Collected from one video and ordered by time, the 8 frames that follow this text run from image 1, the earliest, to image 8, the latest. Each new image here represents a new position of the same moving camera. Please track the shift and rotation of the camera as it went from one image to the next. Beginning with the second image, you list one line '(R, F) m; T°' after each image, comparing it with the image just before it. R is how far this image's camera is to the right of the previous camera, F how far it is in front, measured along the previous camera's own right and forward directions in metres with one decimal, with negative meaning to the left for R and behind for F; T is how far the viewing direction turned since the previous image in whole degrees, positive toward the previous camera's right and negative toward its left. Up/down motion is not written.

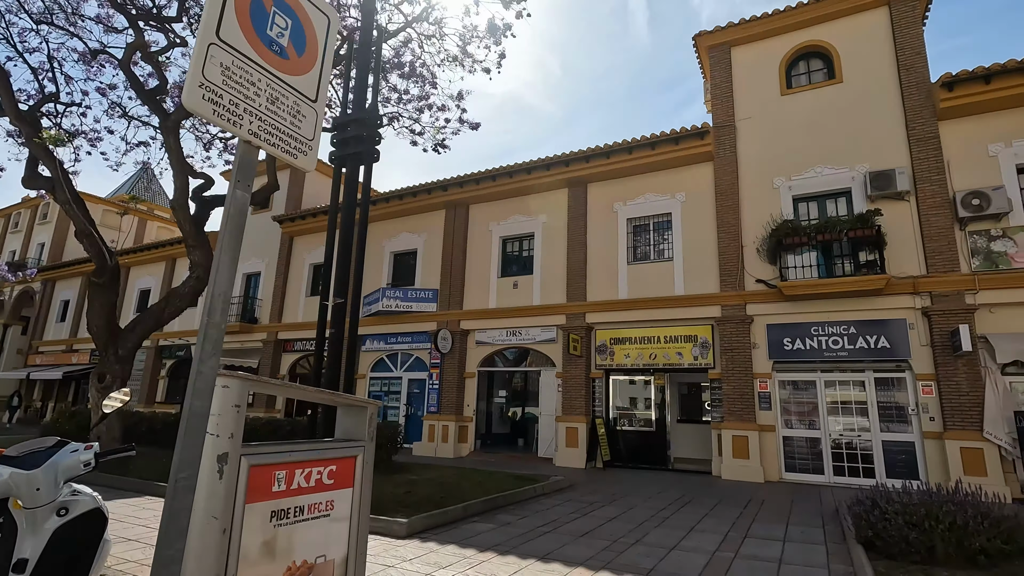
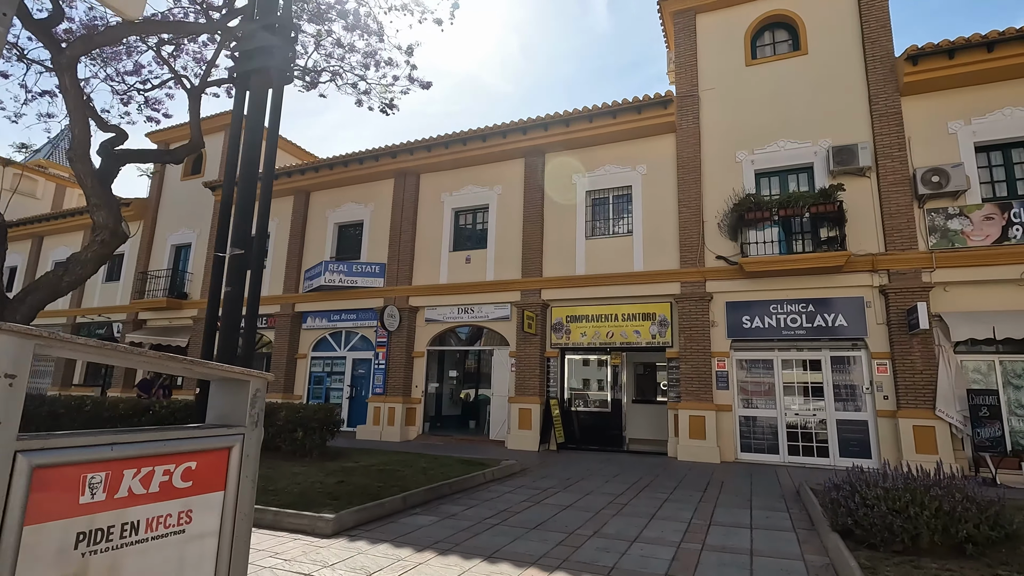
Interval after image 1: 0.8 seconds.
(+0.1, +0.8) m; +5°
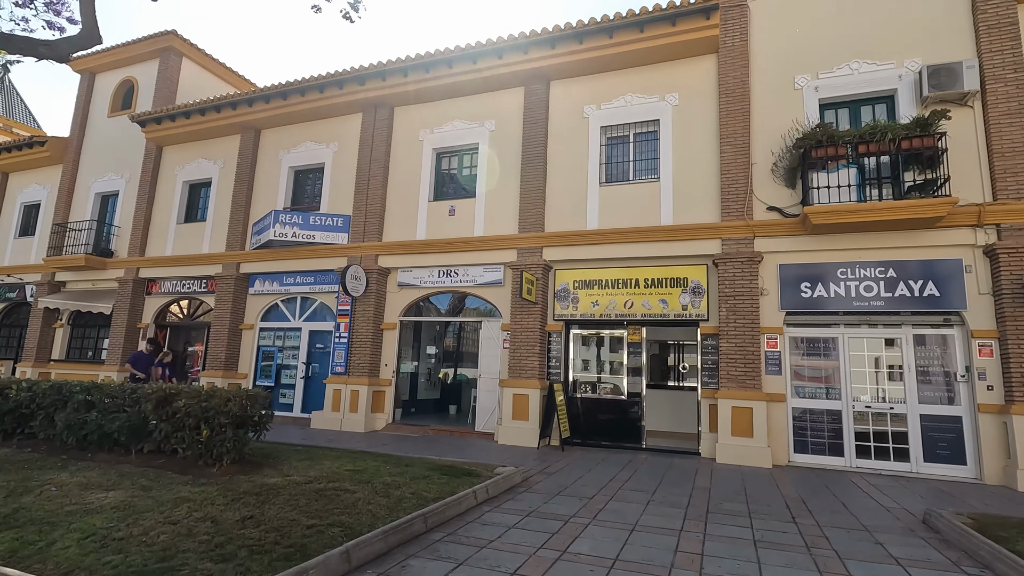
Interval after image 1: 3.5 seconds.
(-0.3, +2.8) m; +2°
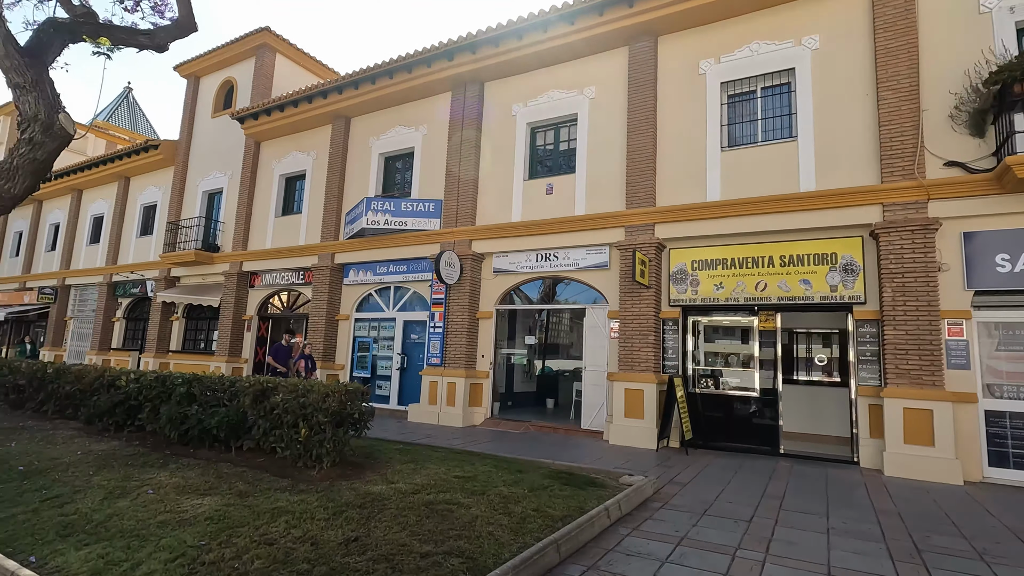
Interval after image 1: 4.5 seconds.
(-0.5, +1.0) m; -9°
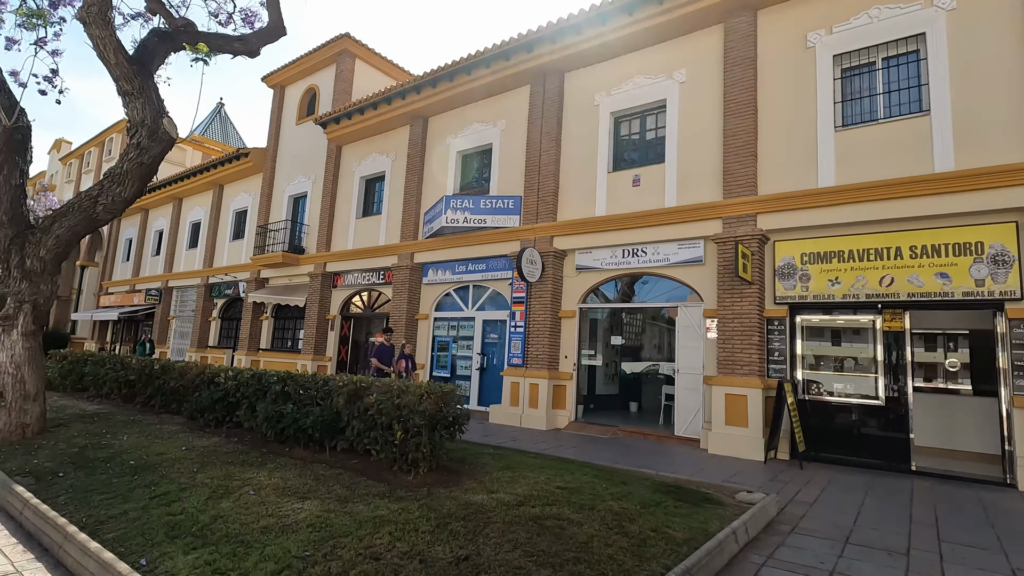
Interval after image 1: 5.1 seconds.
(-0.4, +0.4) m; -7°
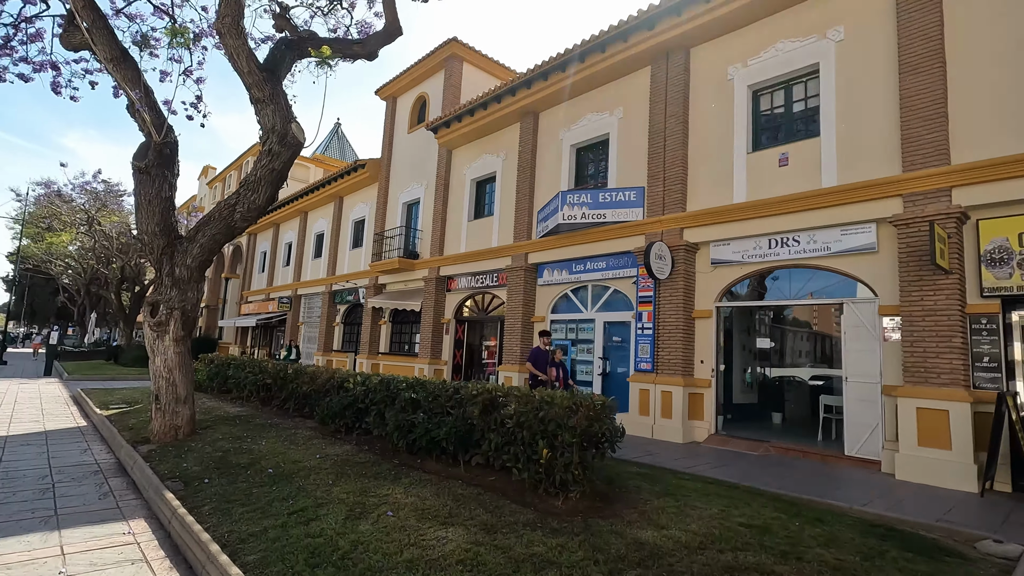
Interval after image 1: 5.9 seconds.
(-0.5, +0.7) m; -11°
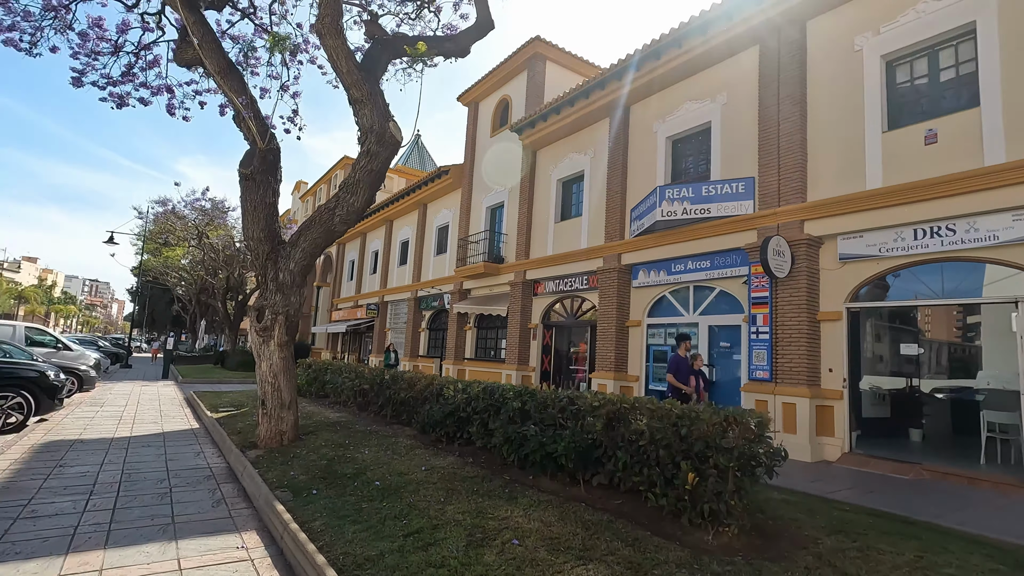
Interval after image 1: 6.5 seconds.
(-0.4, +0.5) m; -8°
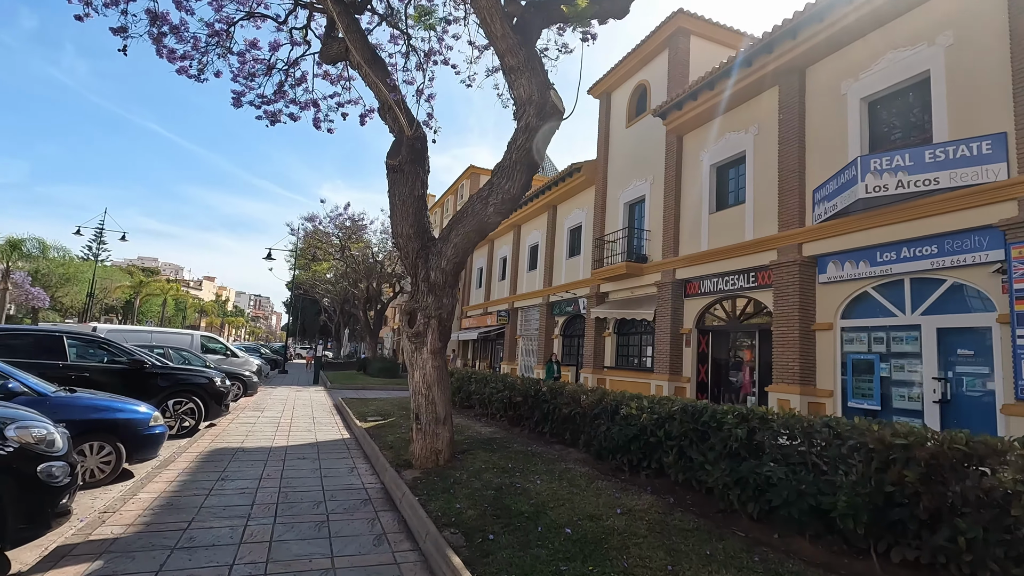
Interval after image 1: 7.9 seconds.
(-0.8, +1.1) m; -13°
